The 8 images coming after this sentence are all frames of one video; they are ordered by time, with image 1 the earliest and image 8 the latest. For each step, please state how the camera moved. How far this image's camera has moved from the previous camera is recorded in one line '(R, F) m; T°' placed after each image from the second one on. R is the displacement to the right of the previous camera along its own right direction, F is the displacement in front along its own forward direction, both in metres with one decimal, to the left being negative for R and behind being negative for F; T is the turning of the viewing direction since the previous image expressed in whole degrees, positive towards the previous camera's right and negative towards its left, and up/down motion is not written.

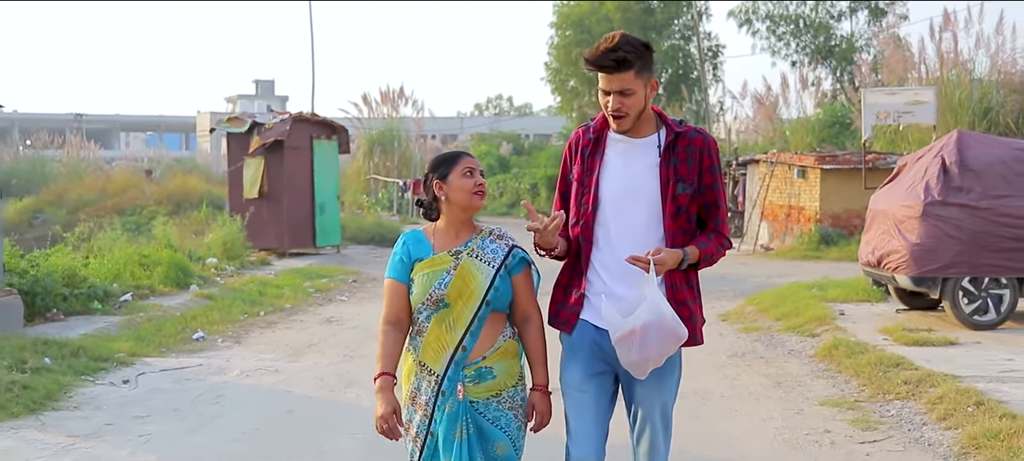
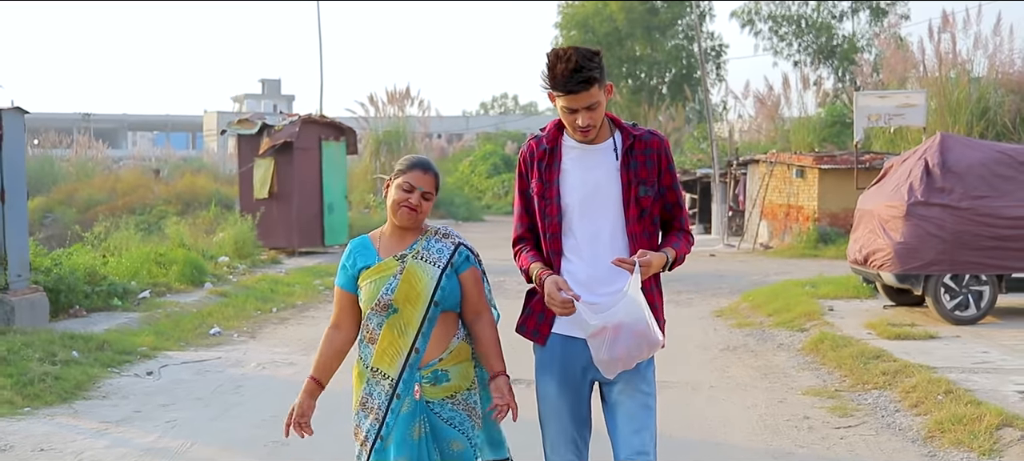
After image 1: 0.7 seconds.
(0.0, -0.4) m; 0°
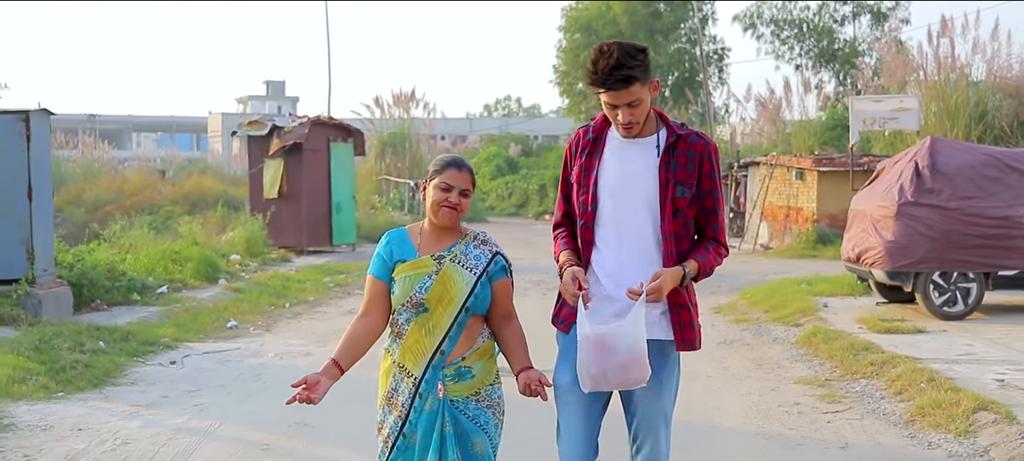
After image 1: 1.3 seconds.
(0.0, -0.4) m; 0°
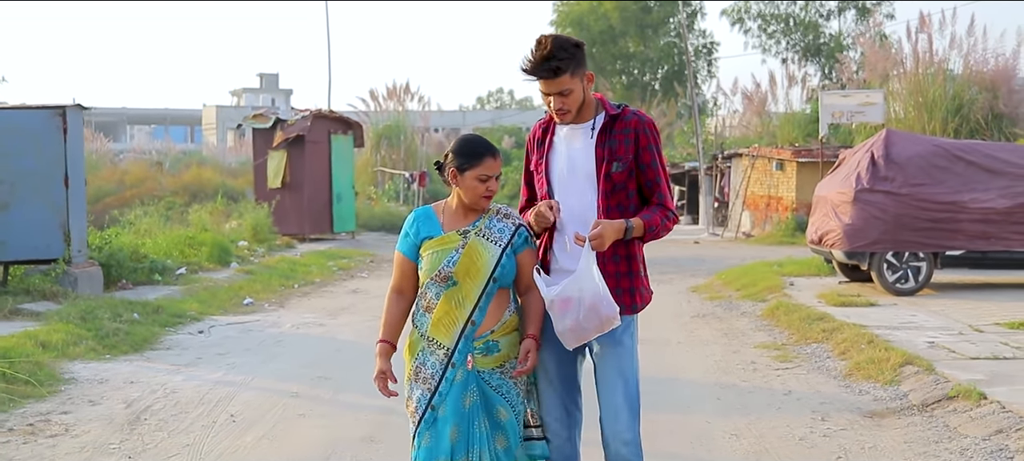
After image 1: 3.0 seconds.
(0.0, -1.0) m; 0°
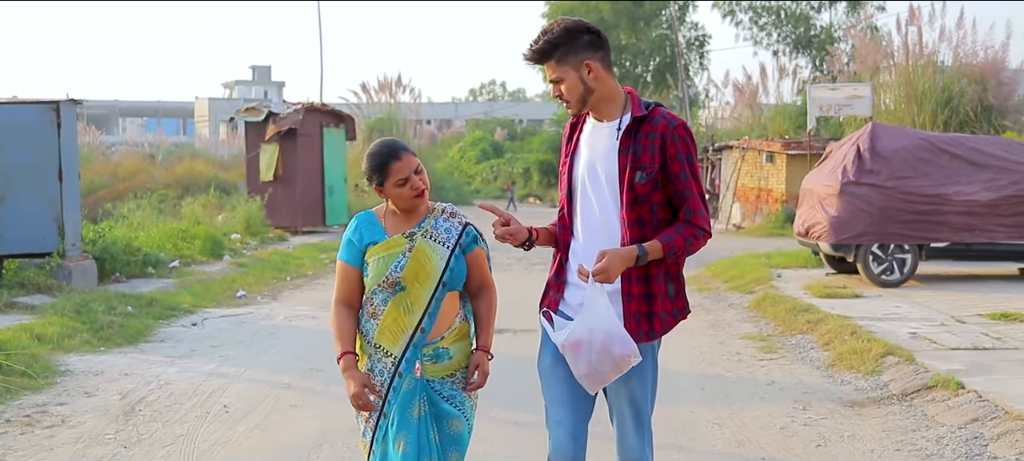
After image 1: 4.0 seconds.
(0.0, -0.1) m; 0°
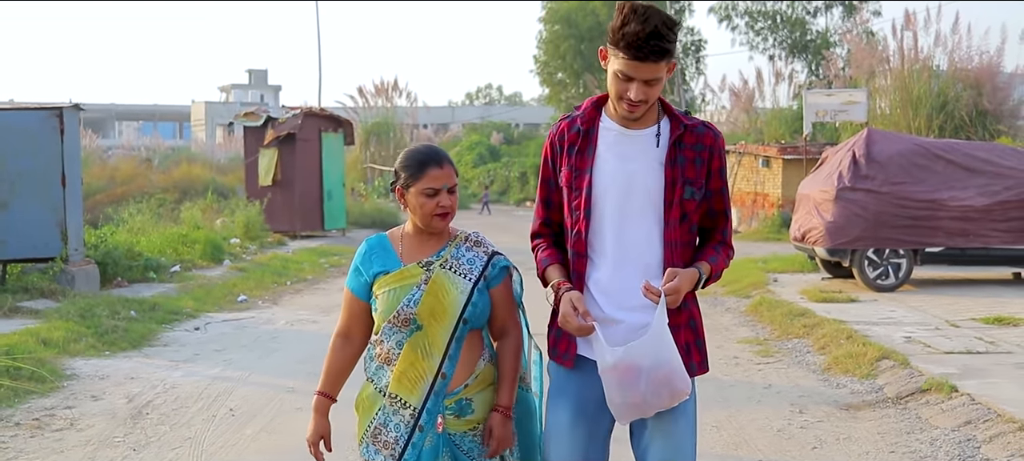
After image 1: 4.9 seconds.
(0.0, -0.1) m; 0°
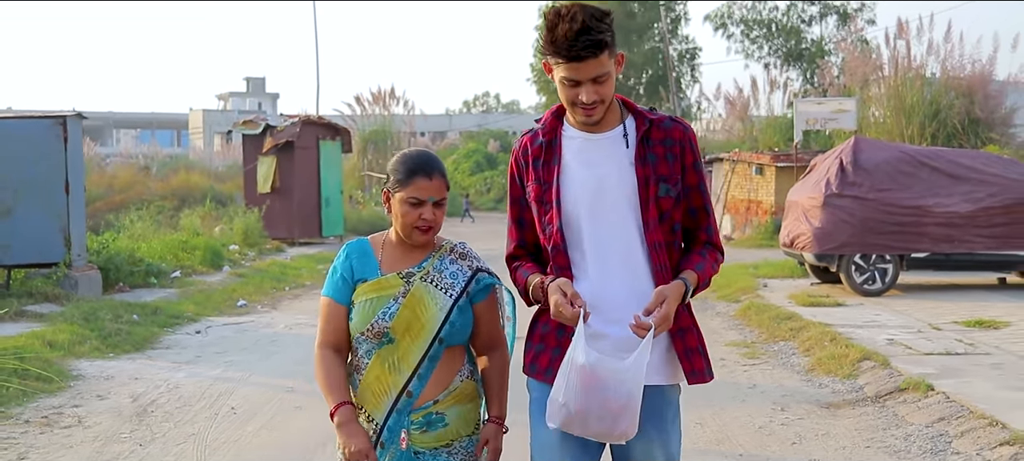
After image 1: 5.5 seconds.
(0.0, -0.2) m; 0°
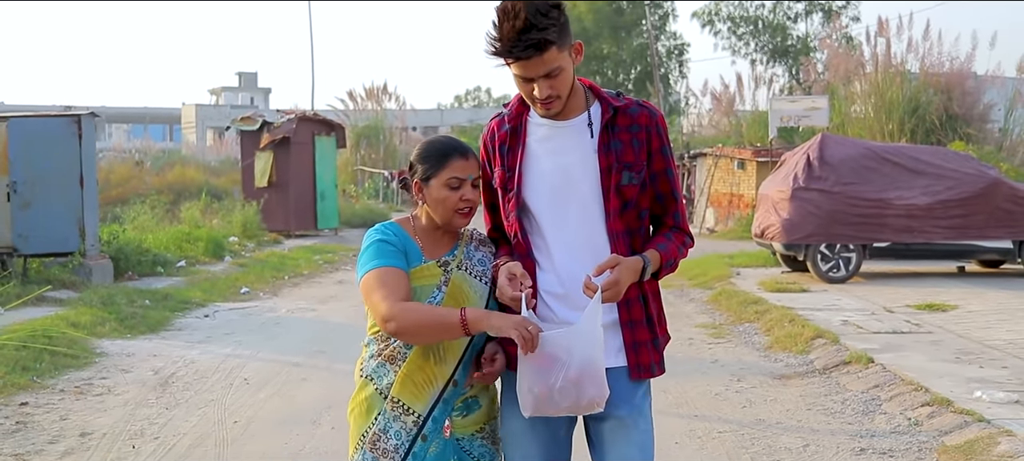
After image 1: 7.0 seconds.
(+0.1, -0.7) m; 0°
